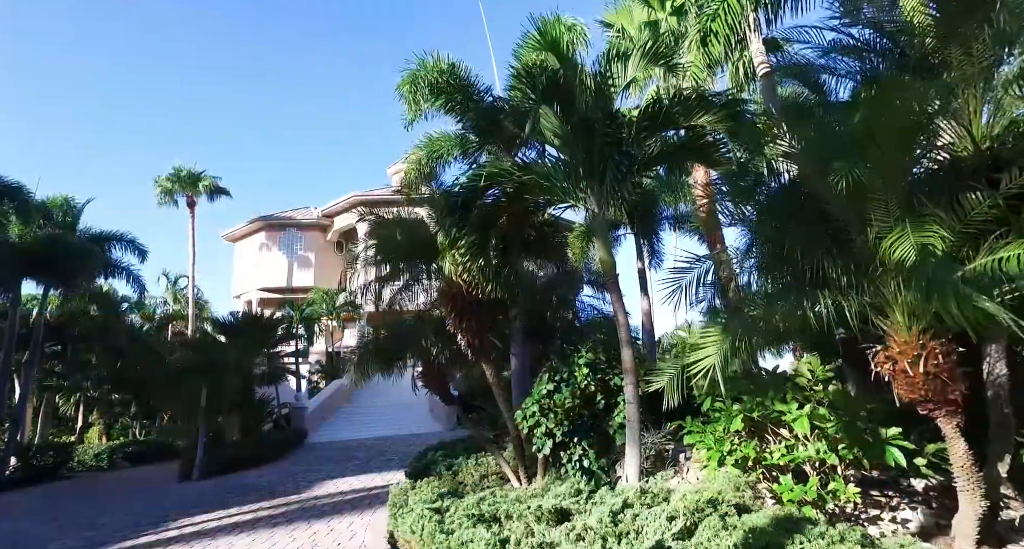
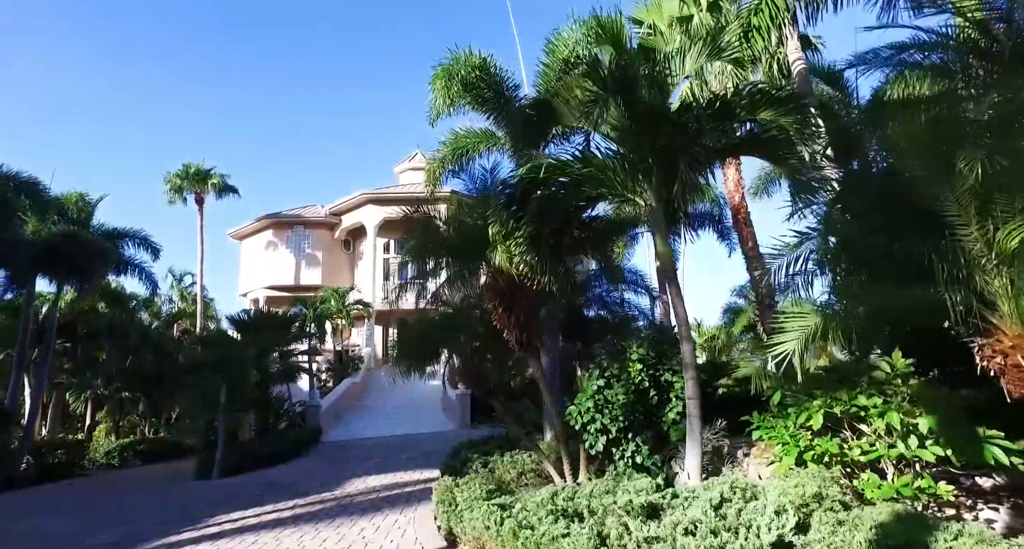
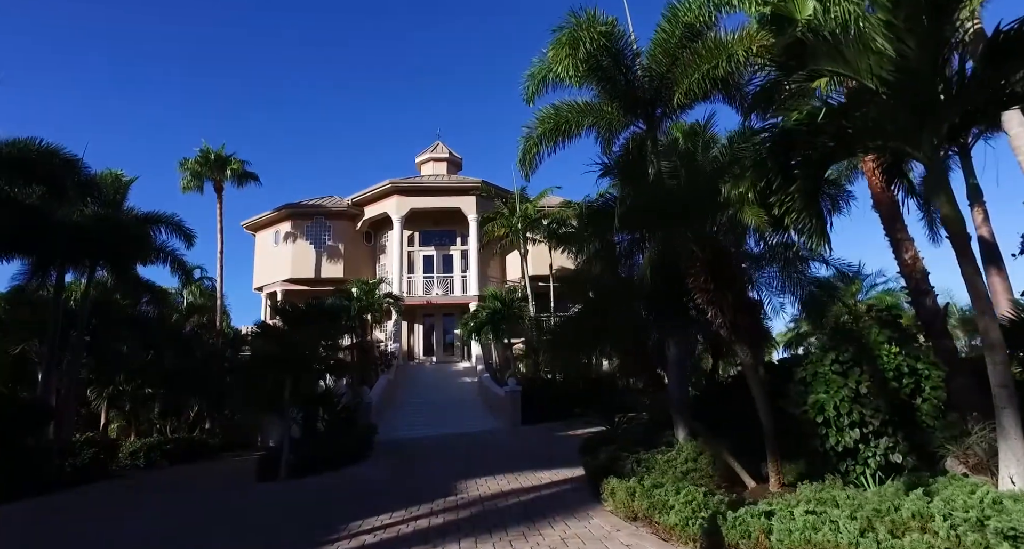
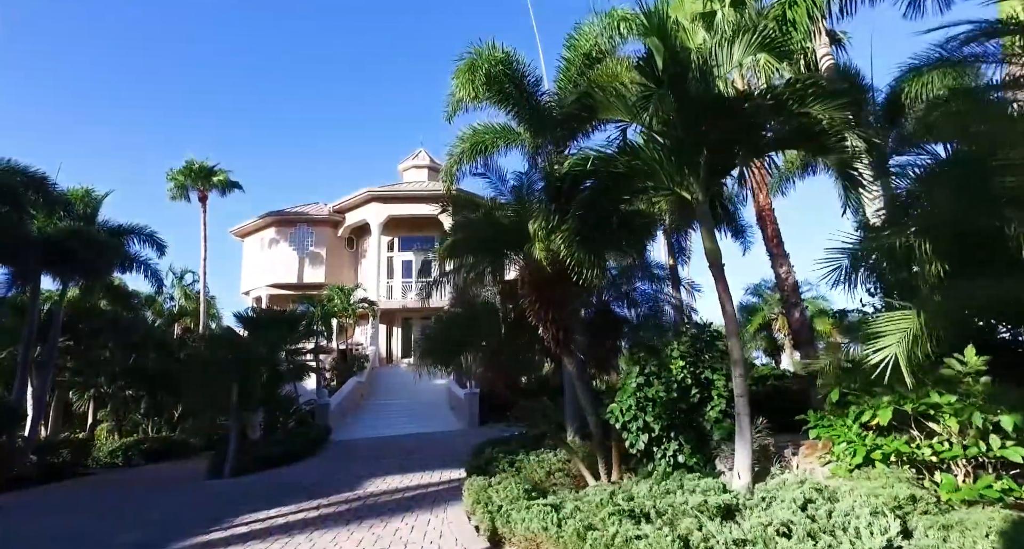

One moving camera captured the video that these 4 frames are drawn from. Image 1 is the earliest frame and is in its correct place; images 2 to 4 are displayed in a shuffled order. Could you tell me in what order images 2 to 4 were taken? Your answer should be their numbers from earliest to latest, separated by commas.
2, 4, 3
